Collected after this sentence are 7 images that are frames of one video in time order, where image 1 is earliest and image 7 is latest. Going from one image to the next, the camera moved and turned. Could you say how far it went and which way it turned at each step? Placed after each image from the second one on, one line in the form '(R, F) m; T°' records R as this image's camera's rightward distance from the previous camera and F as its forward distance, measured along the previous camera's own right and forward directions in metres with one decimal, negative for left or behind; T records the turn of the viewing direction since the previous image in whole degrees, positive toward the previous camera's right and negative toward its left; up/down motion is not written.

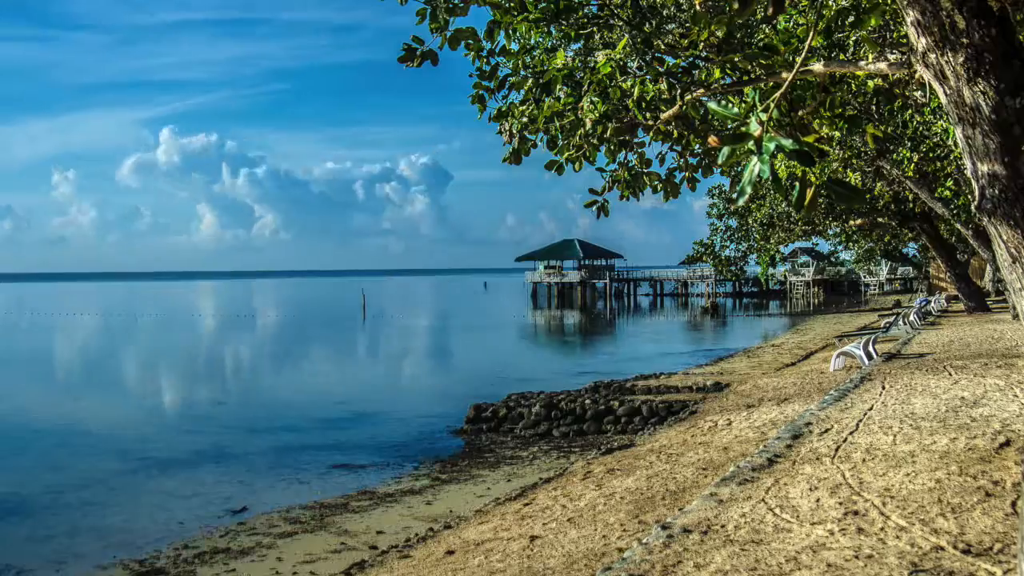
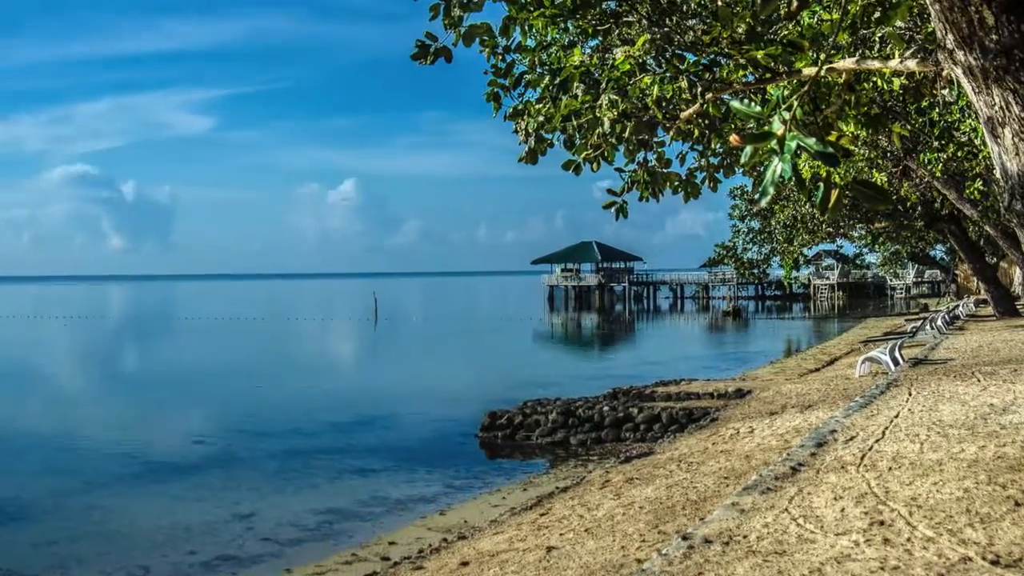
(0.0, +0.3) m; -1°
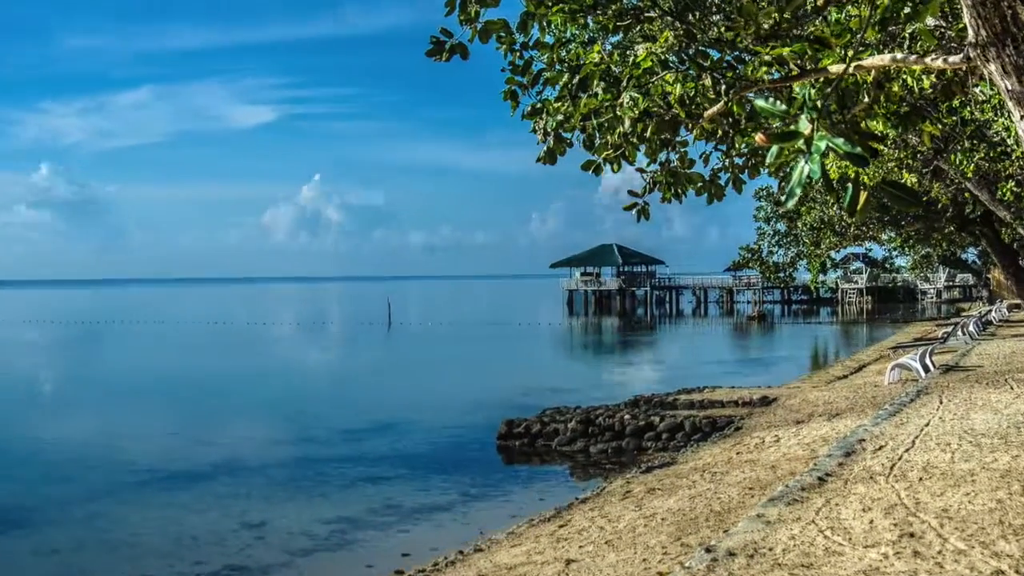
(0.0, +0.4) m; -1°
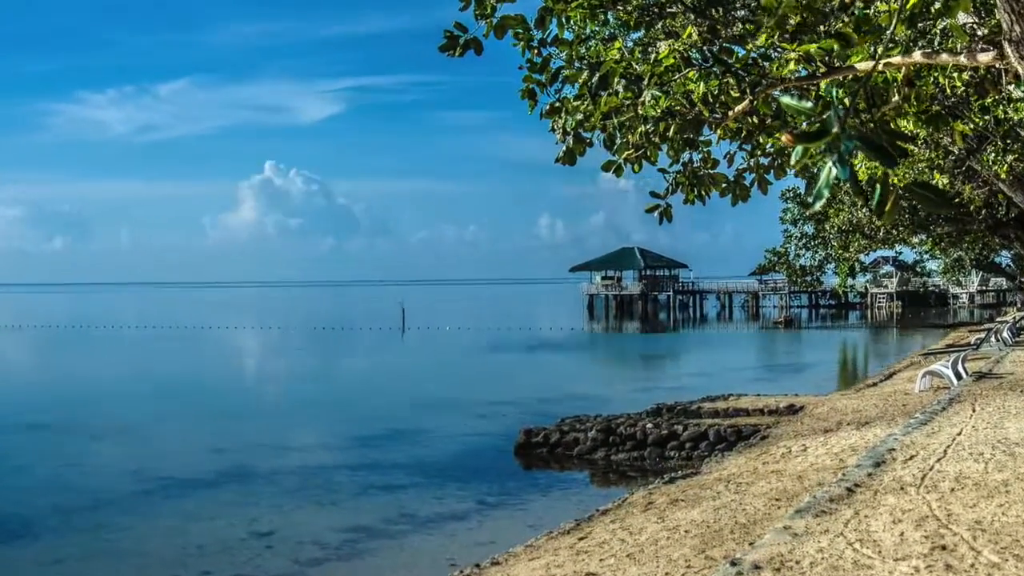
(0.0, +0.4) m; -1°
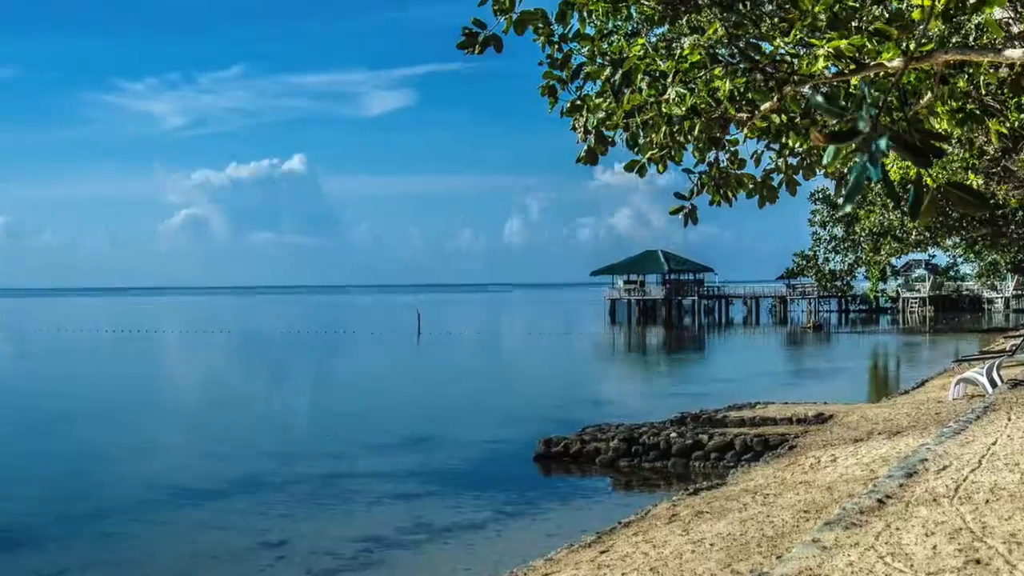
(0.0, +0.4) m; -1°
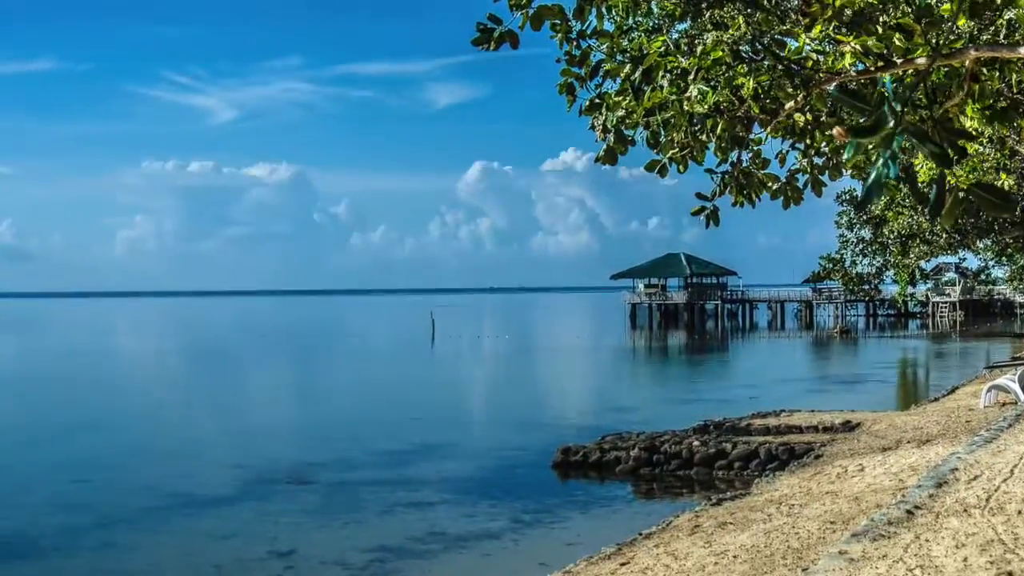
(0.0, +0.3) m; -1°
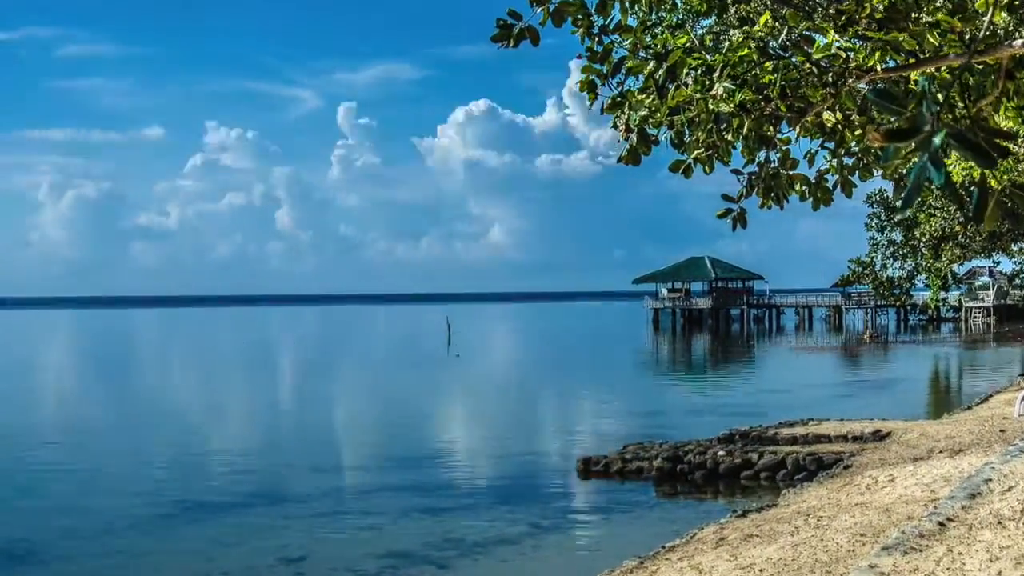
(0.0, +0.3) m; -1°
